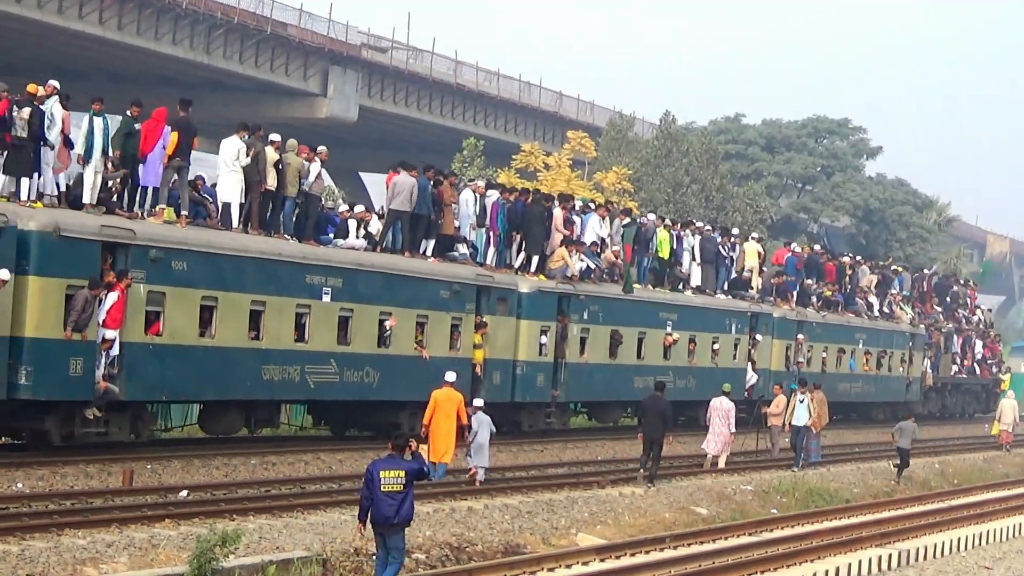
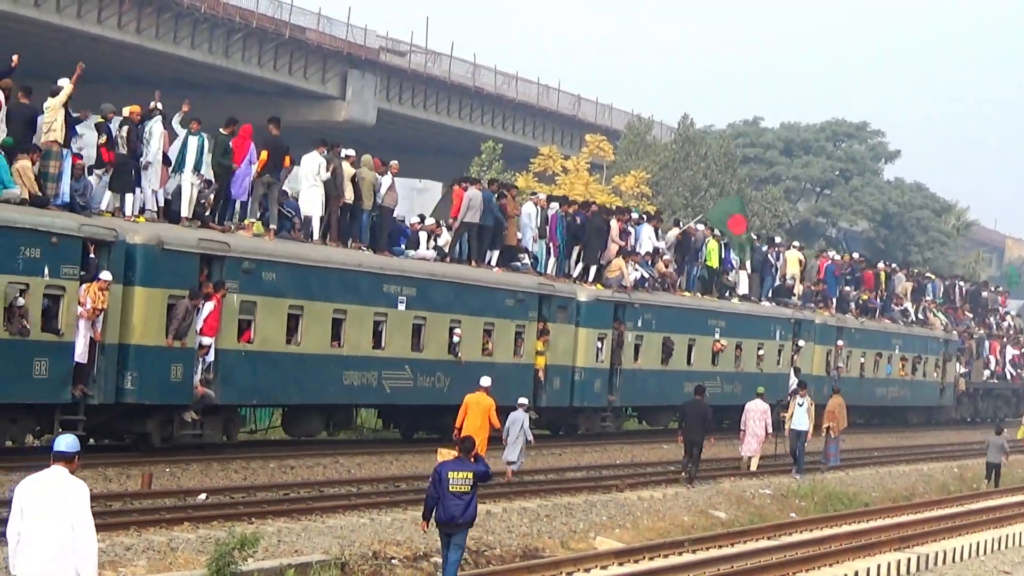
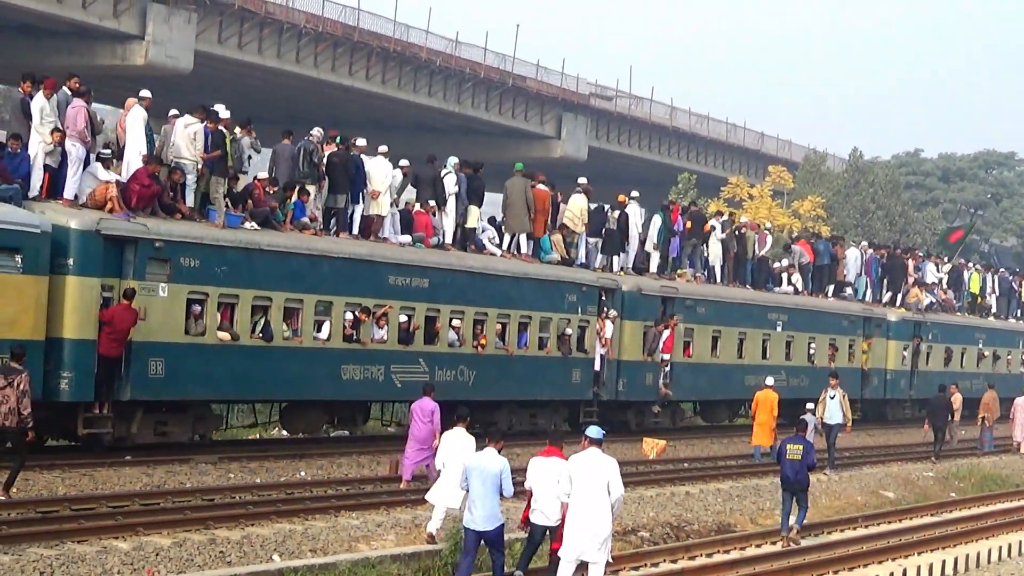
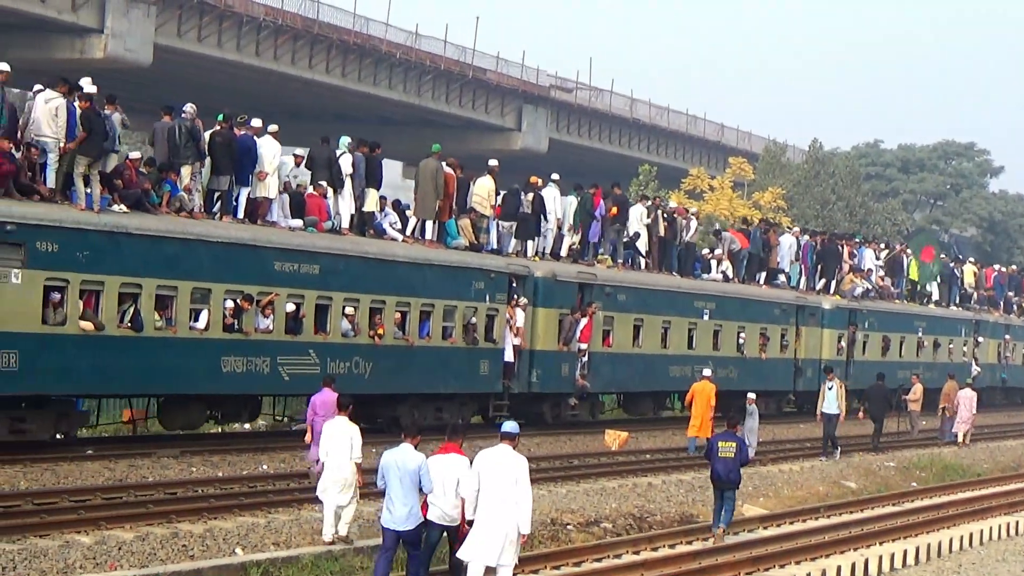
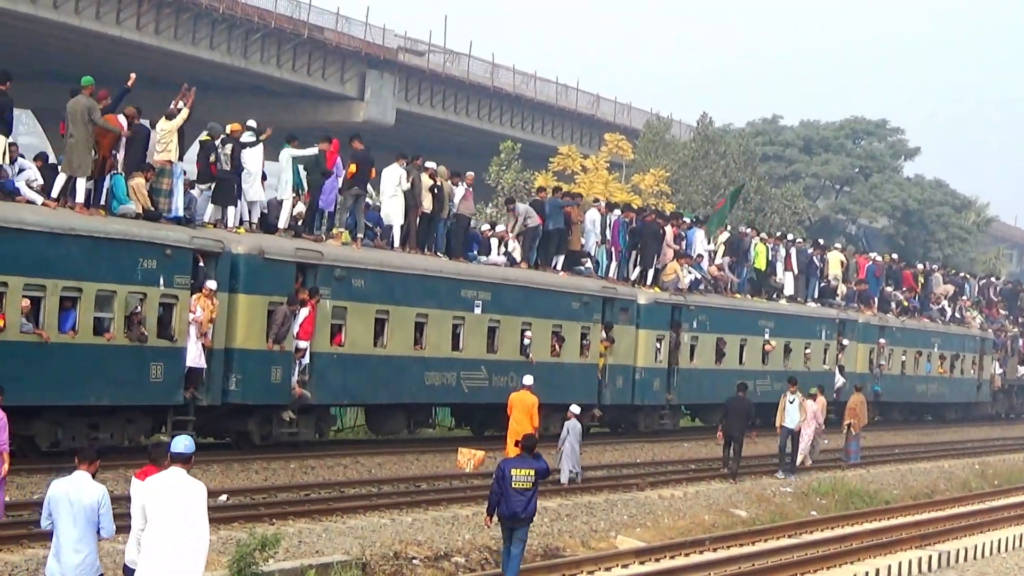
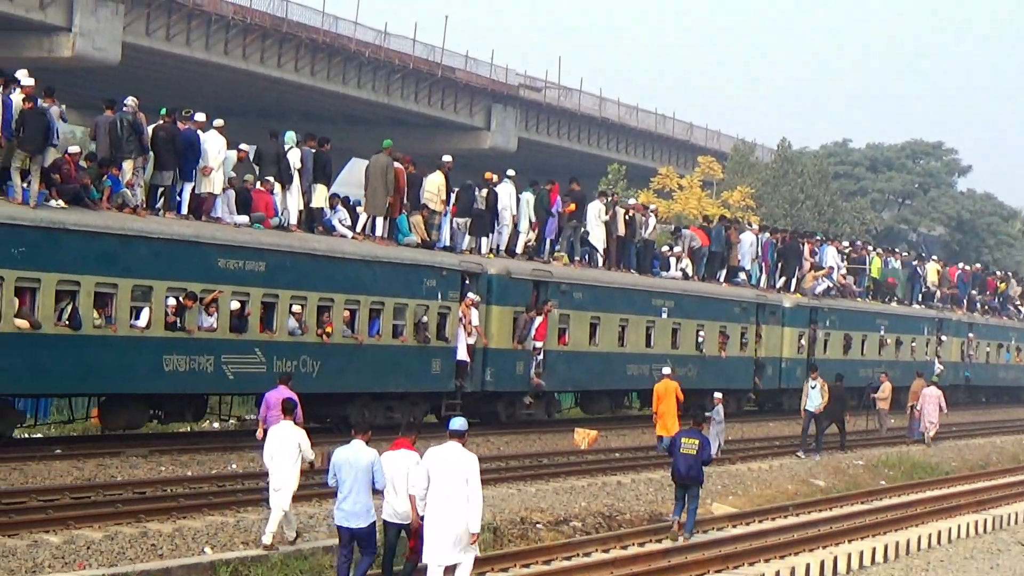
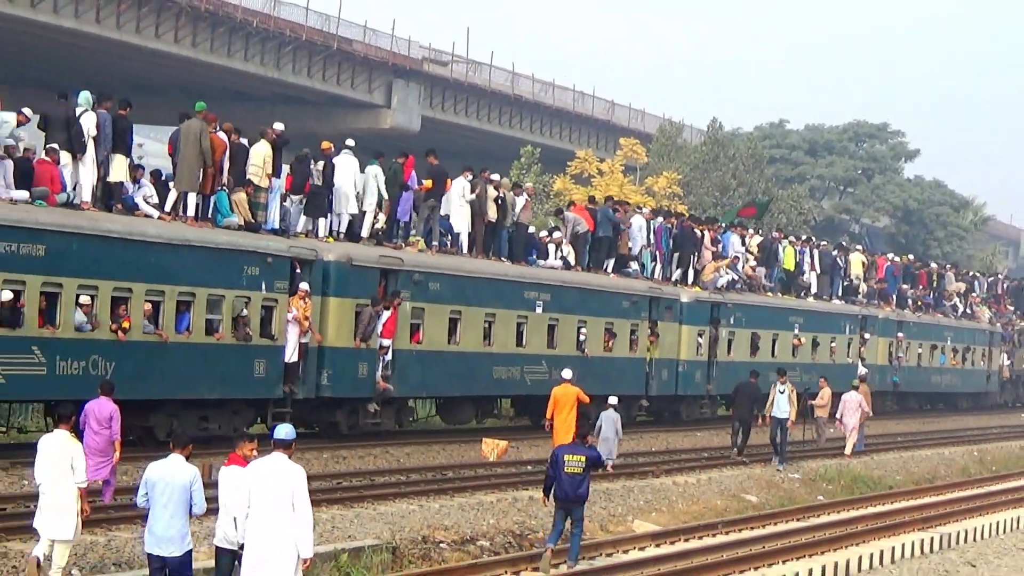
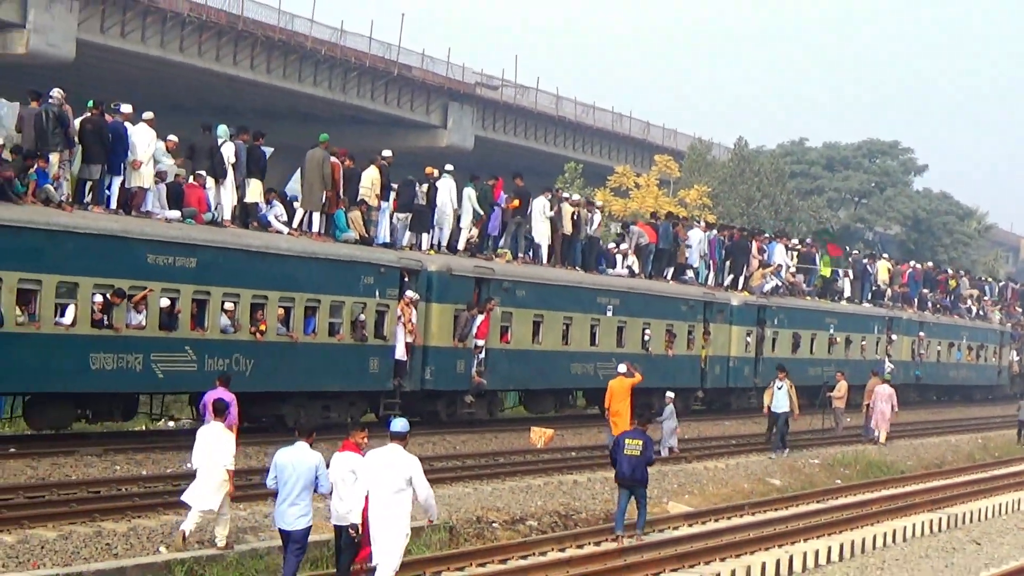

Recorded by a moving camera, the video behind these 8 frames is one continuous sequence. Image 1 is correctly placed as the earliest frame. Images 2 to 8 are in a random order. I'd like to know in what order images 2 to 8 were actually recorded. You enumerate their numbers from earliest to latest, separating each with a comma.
2, 5, 7, 8, 6, 4, 3
